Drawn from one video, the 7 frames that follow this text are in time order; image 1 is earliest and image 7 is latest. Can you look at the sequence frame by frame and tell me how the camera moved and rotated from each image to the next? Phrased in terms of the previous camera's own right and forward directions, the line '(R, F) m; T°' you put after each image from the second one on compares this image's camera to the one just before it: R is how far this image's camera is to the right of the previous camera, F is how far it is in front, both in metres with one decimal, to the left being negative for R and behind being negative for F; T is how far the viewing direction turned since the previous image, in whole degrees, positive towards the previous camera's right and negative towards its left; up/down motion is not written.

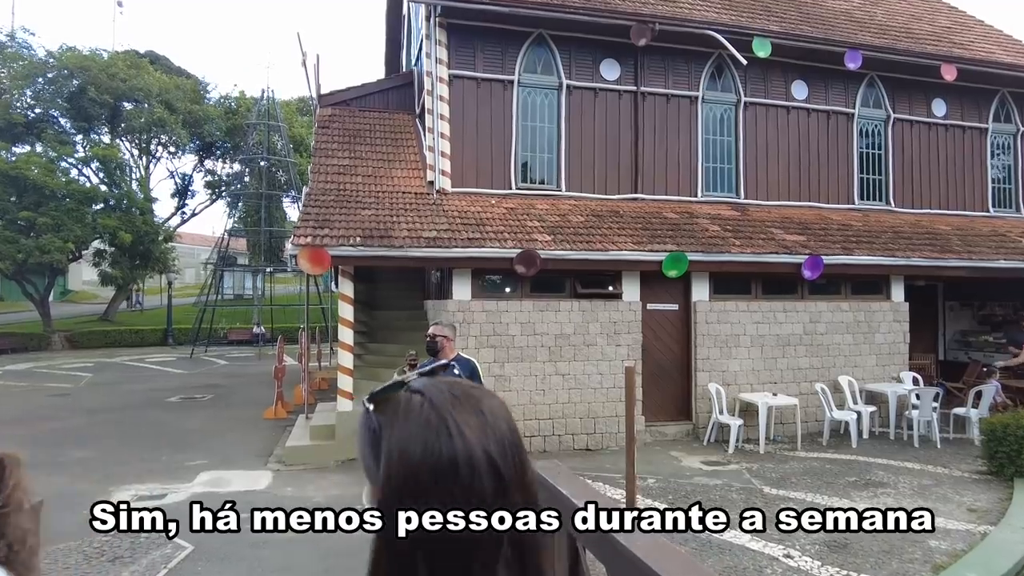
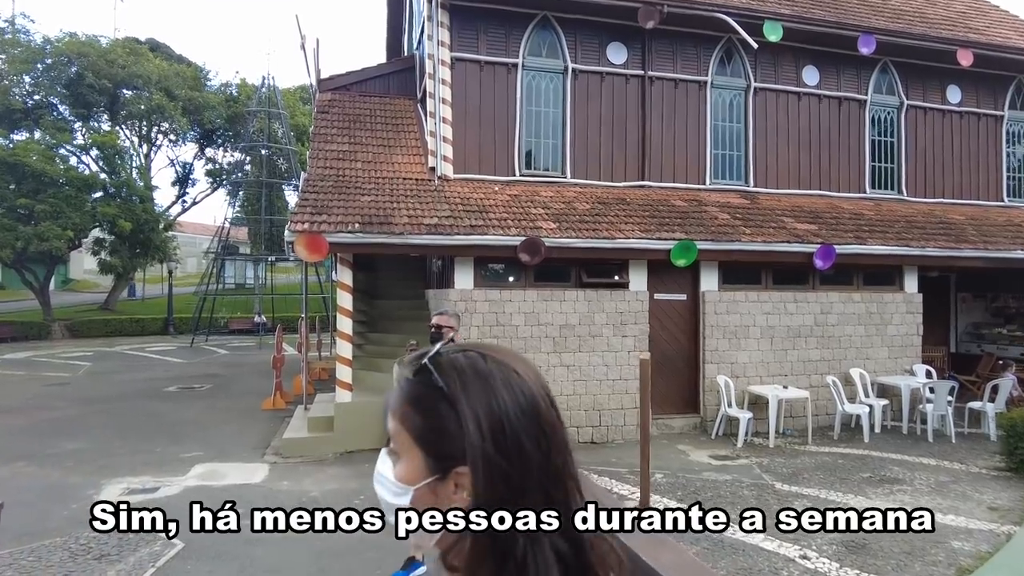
(0.0, +0.3) m; 0°
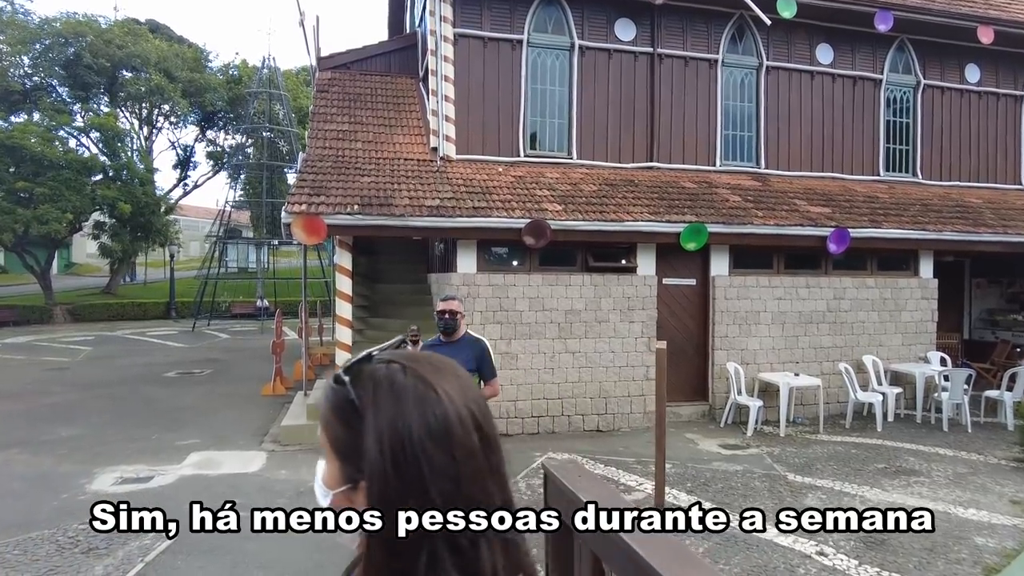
(0.0, +0.3) m; 0°
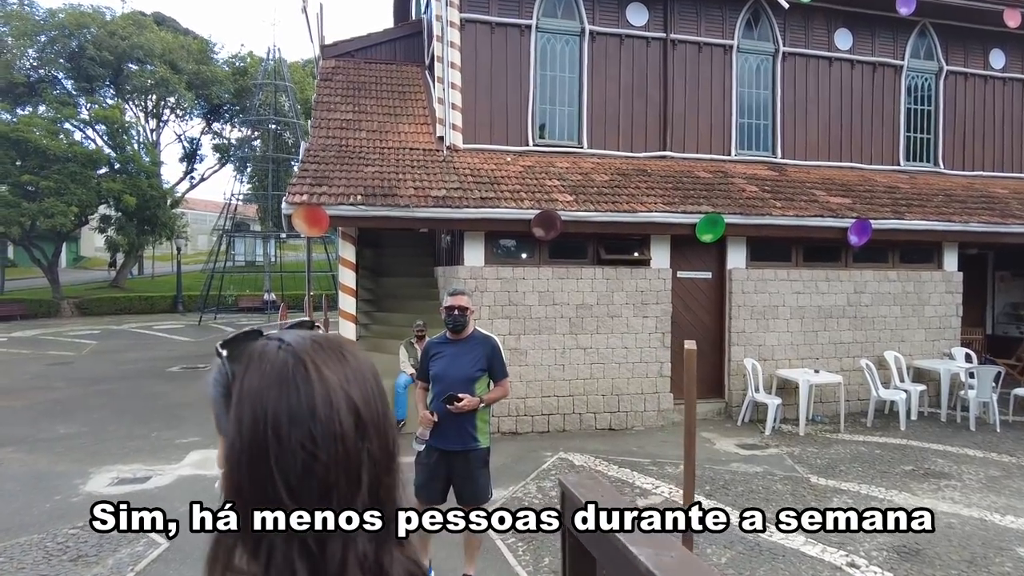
(0.0, +0.3) m; -1°
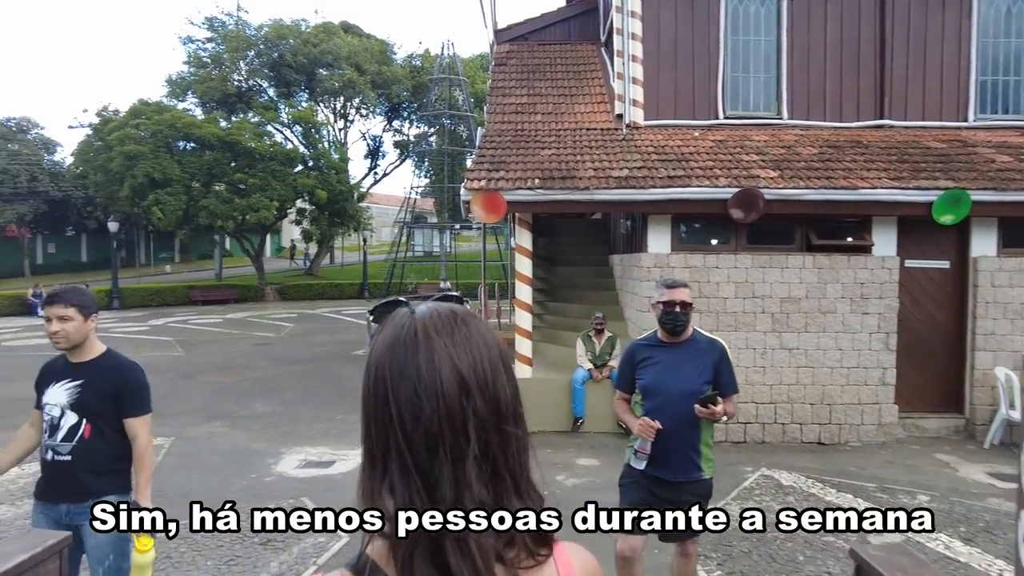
(-0.3, +0.6) m; -14°
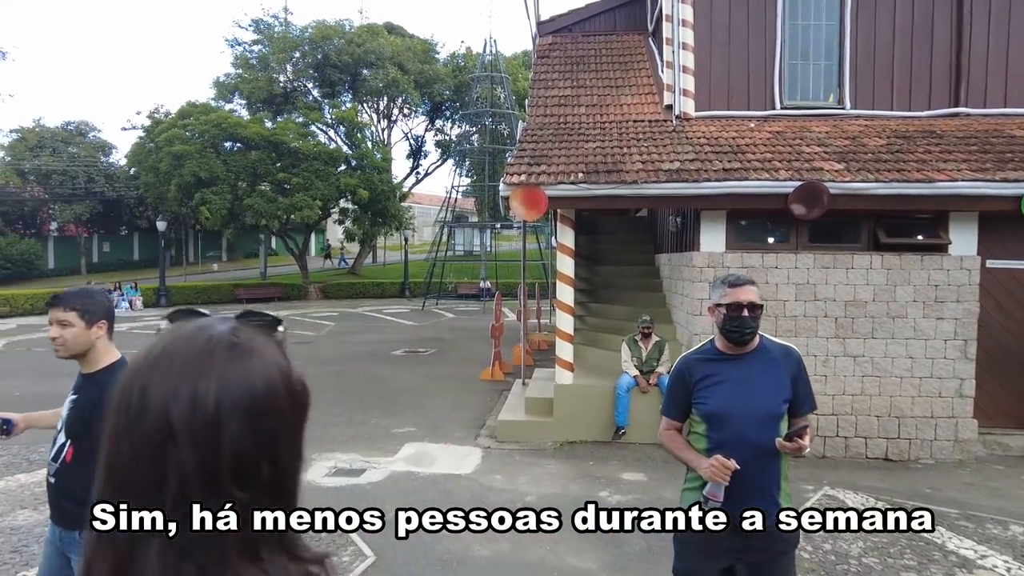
(0.0, +0.4) m; -4°
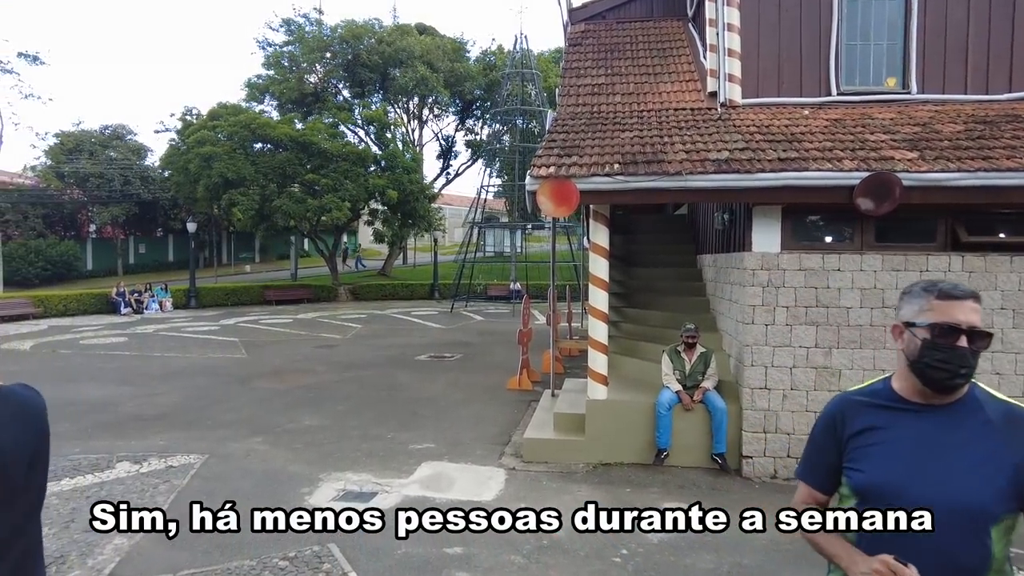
(0.0, +0.7) m; -3°
